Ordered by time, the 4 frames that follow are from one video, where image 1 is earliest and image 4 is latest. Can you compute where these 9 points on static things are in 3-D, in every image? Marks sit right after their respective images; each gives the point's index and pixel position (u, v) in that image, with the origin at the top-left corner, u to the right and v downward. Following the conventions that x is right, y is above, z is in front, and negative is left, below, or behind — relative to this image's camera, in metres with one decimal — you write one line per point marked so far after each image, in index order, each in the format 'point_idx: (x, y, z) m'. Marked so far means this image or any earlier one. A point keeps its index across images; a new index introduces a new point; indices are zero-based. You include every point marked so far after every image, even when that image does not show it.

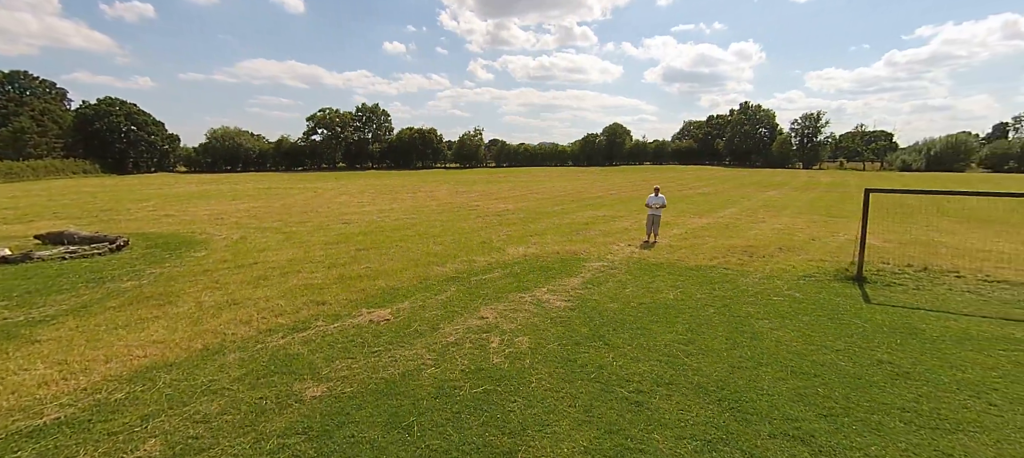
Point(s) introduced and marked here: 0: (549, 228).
0: (+1.3, 0.0, +15.1) m
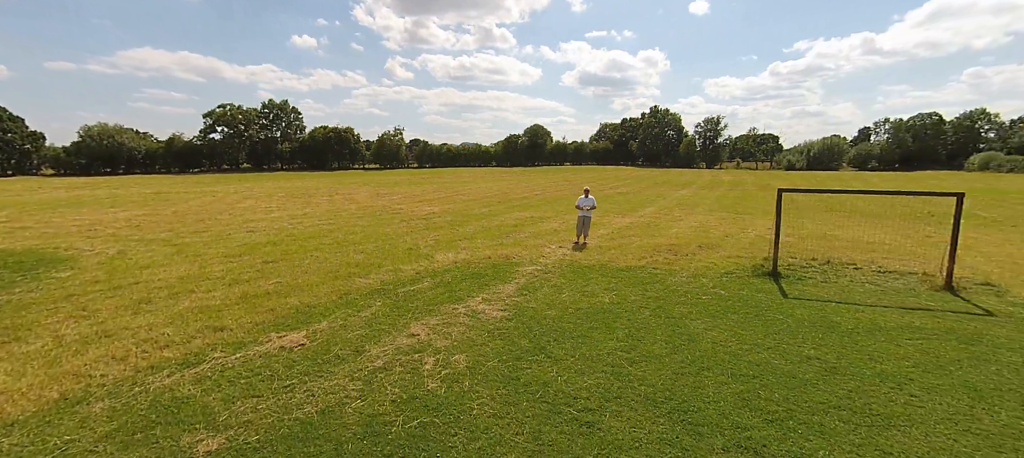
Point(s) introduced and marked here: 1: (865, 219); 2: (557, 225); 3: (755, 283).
0: (-1.2, -0.1, +14.7) m
1: (+12.7, +0.3, +15.5) m
2: (+1.6, +0.1, +15.4) m
3: (+4.4, -1.0, +7.7) m
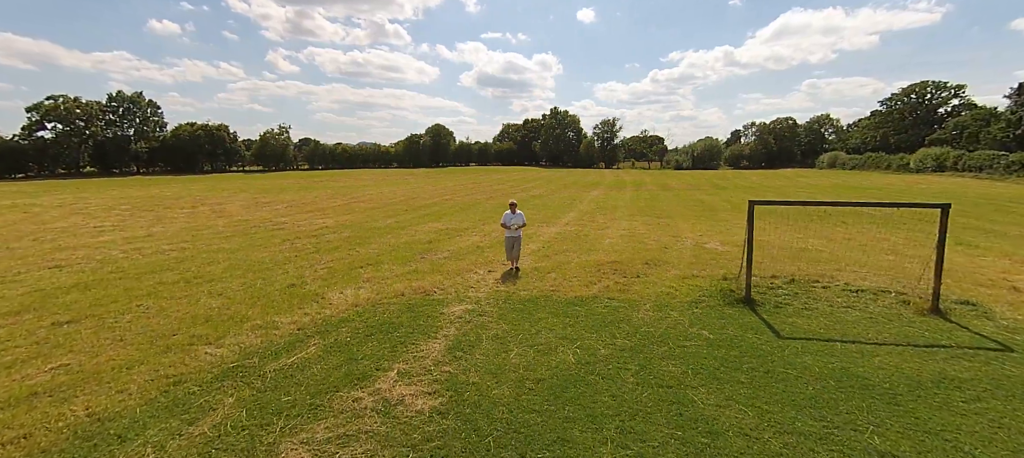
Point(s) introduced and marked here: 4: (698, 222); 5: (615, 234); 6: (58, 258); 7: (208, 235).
0: (-3.6, -0.6, +12.1) m
1: (+9.8, +0.2, +15.8) m
2: (-1.0, -0.3, +13.4) m
3: (+3.3, -1.3, +6.5) m
4: (+7.2, +0.4, +16.6) m
5: (+3.4, -0.1, +14.4) m
6: (-12.3, -0.8, +11.6) m
7: (-10.6, -0.2, +14.9) m
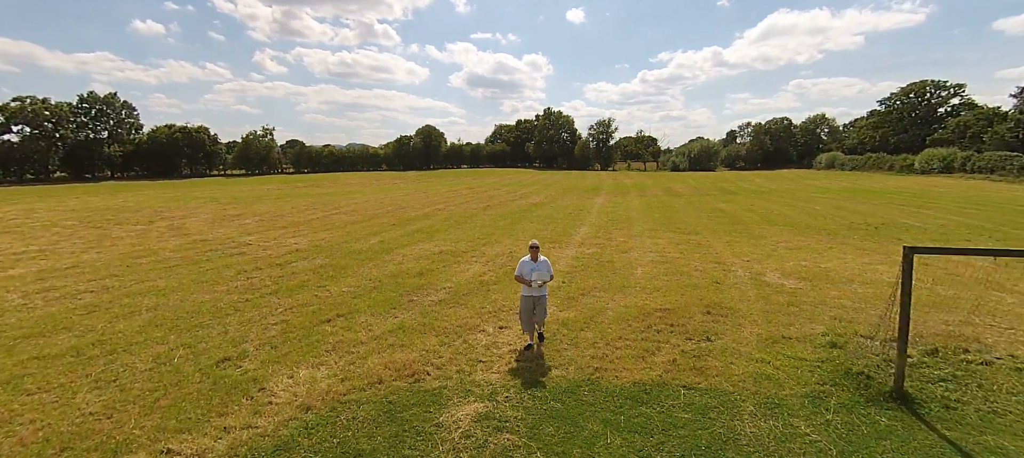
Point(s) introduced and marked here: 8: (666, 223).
0: (-3.3, -1.4, +9.5) m
1: (+10.0, -0.4, +13.6) m
2: (-0.8, -1.1, +10.9) m
3: (+3.7, -2.0, +4.1) m
4: (+7.3, -0.3, +14.3) m
5: (+3.6, -0.8, +12.0) m
6: (-12.0, -1.6, +8.9) m
7: (-10.4, -1.0, +12.2) m
8: (+6.7, +0.3, +18.3) m
